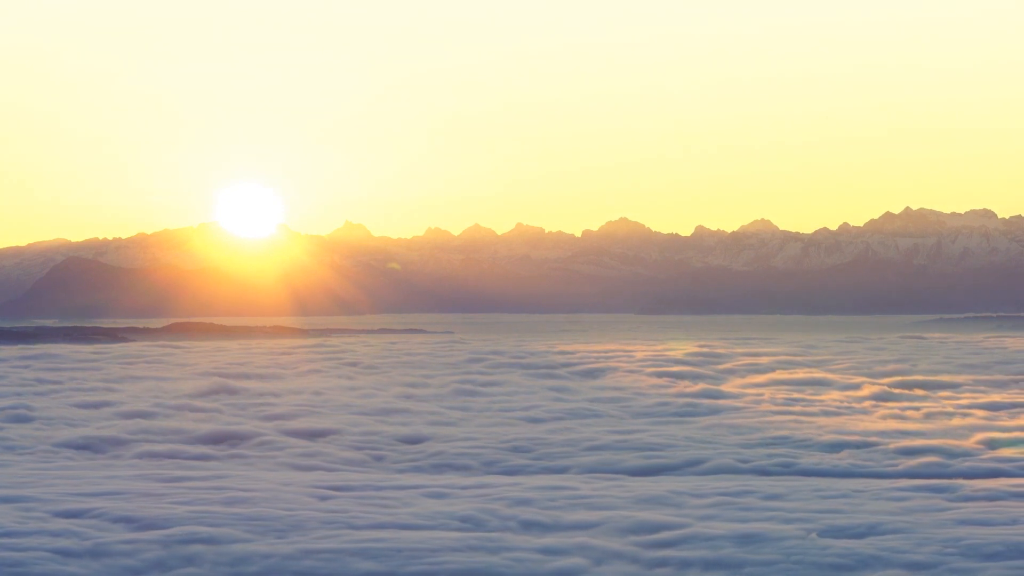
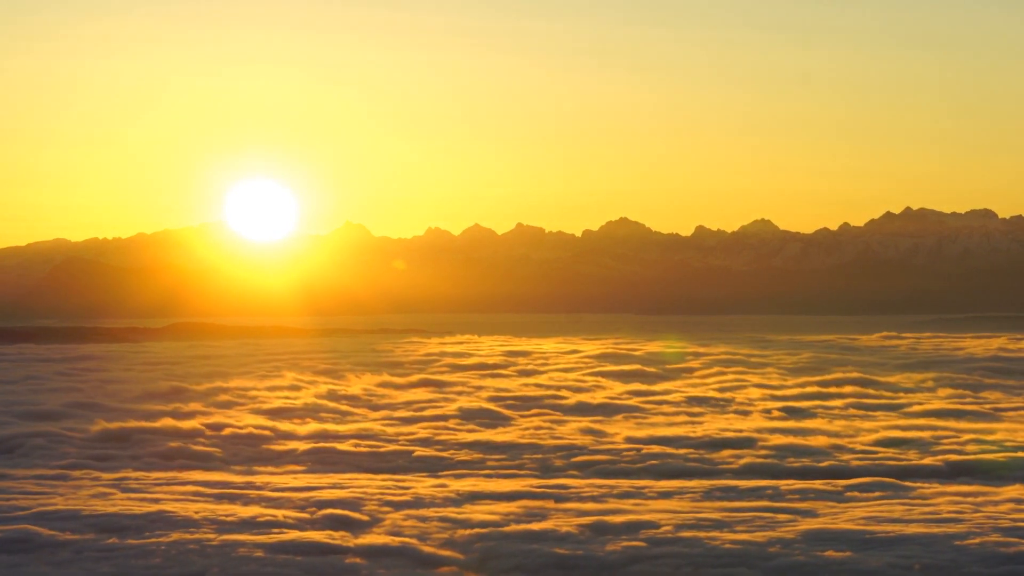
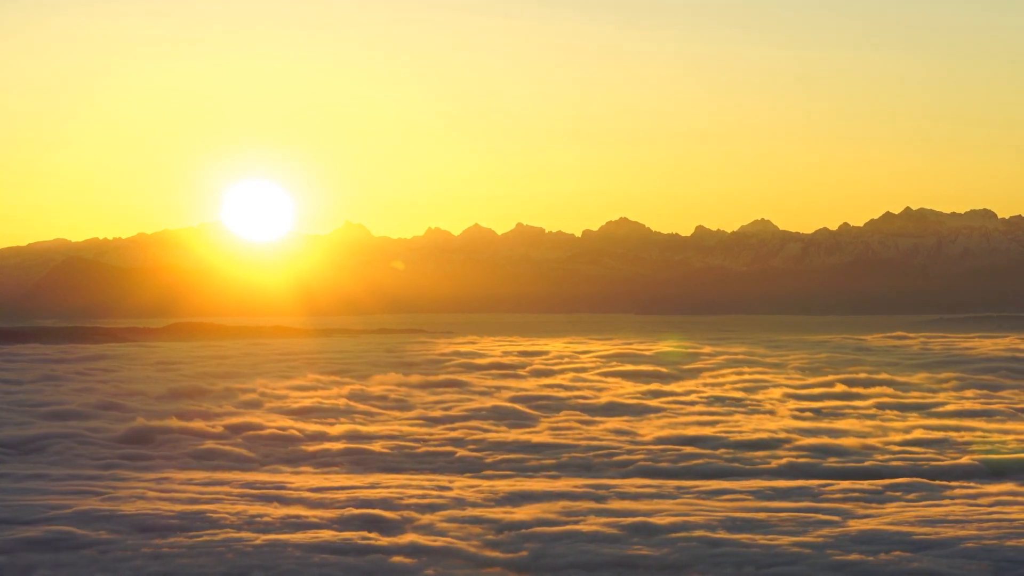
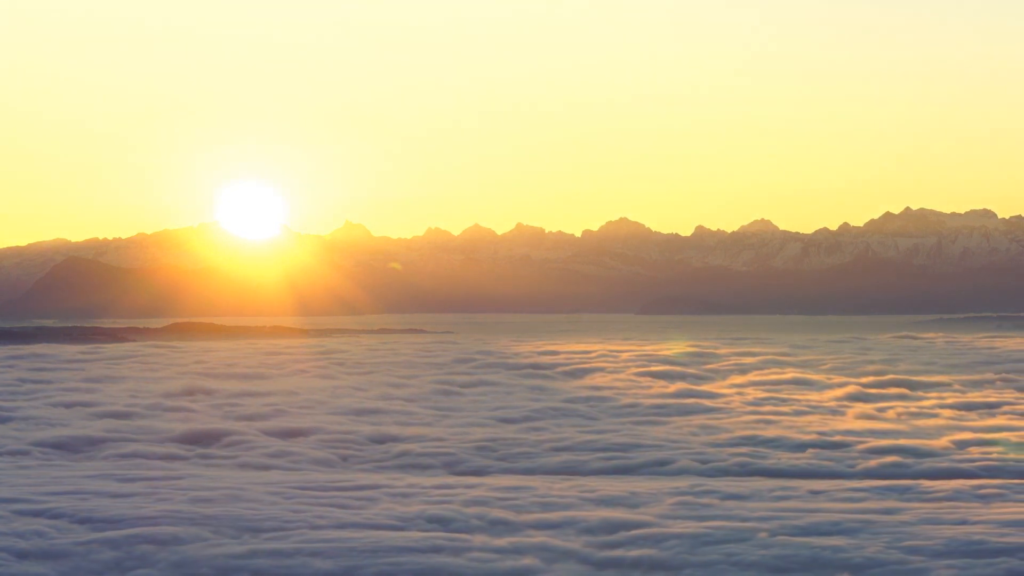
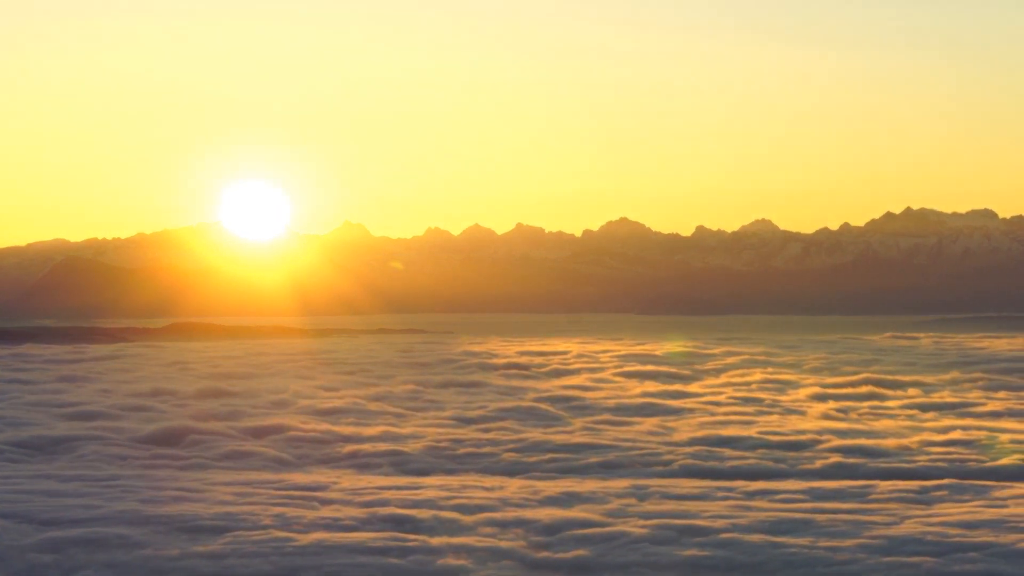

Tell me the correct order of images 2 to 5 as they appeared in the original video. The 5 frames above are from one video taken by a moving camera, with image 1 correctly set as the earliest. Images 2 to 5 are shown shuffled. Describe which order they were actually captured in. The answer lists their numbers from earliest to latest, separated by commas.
4, 5, 3, 2
